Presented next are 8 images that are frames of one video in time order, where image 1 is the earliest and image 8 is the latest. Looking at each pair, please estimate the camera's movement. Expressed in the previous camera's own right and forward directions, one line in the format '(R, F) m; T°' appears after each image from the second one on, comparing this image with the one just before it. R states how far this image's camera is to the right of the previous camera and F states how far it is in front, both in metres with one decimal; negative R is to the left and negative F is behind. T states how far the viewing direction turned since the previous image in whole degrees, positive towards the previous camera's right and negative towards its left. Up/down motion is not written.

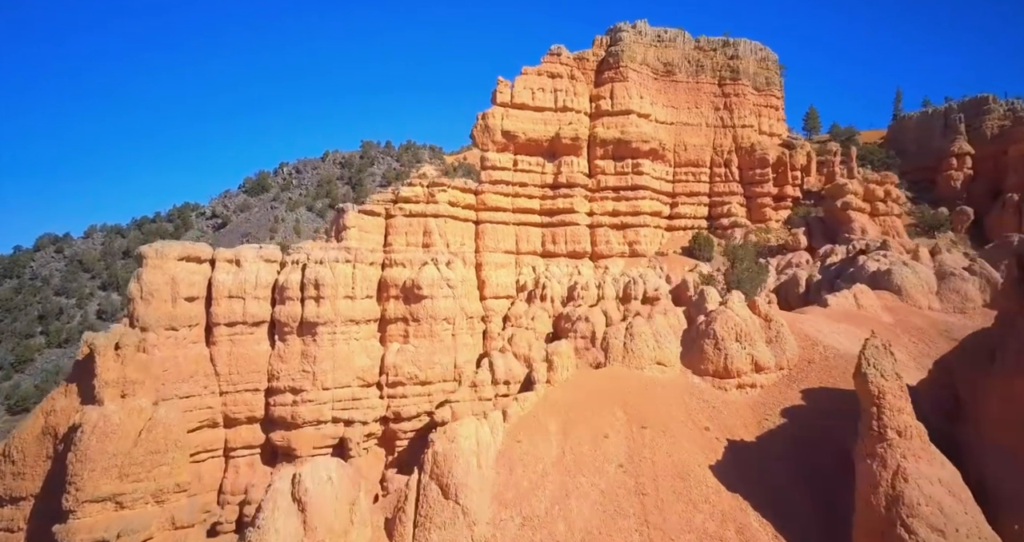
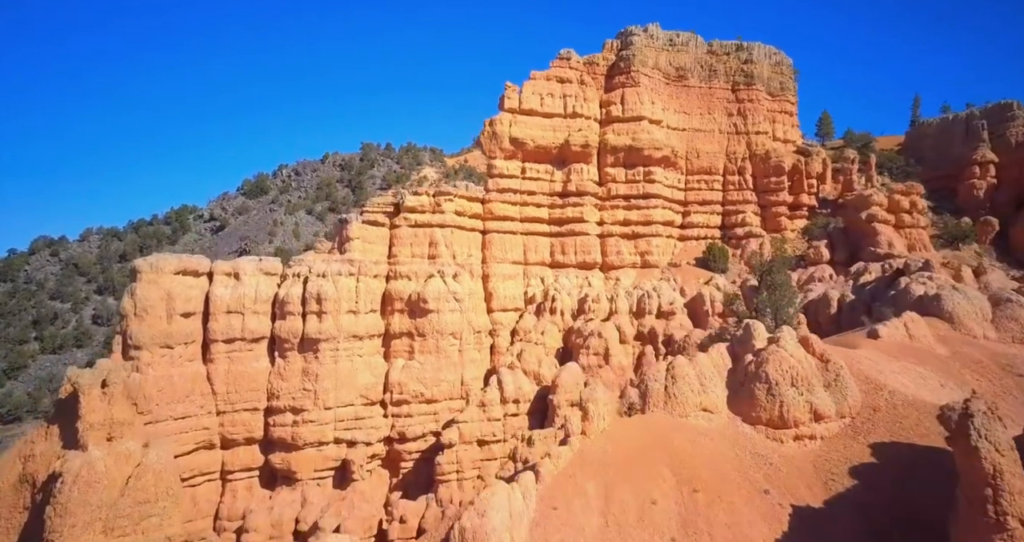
(-0.2, +0.7) m; 0°
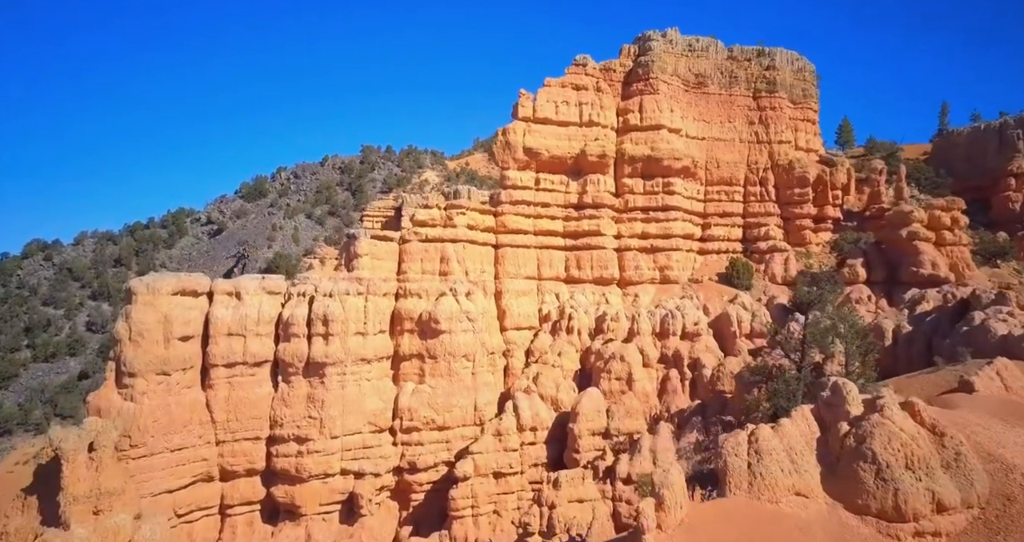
(-0.4, +0.9) m; 0°
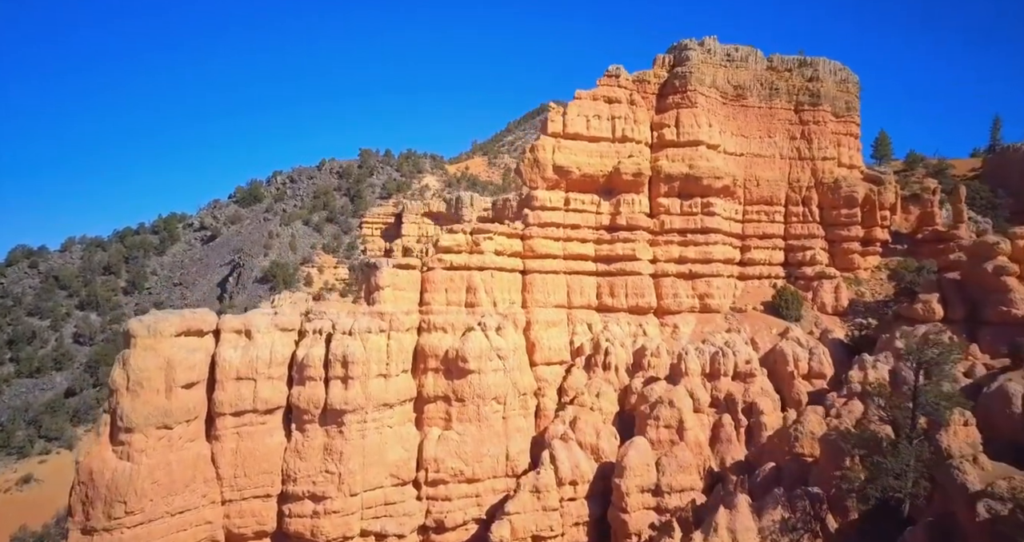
(-0.9, +1.5) m; +1°
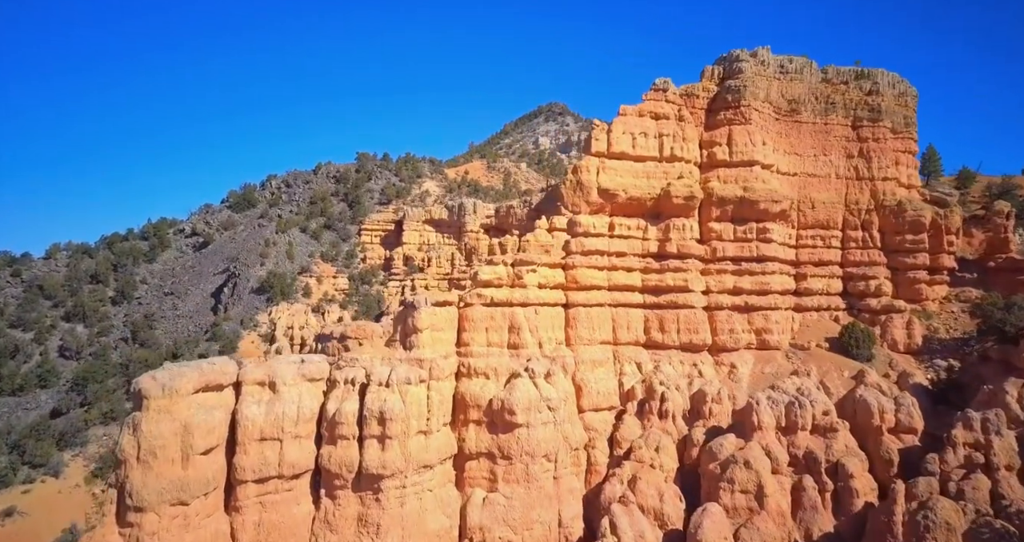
(-1.1, +1.6) m; +1°
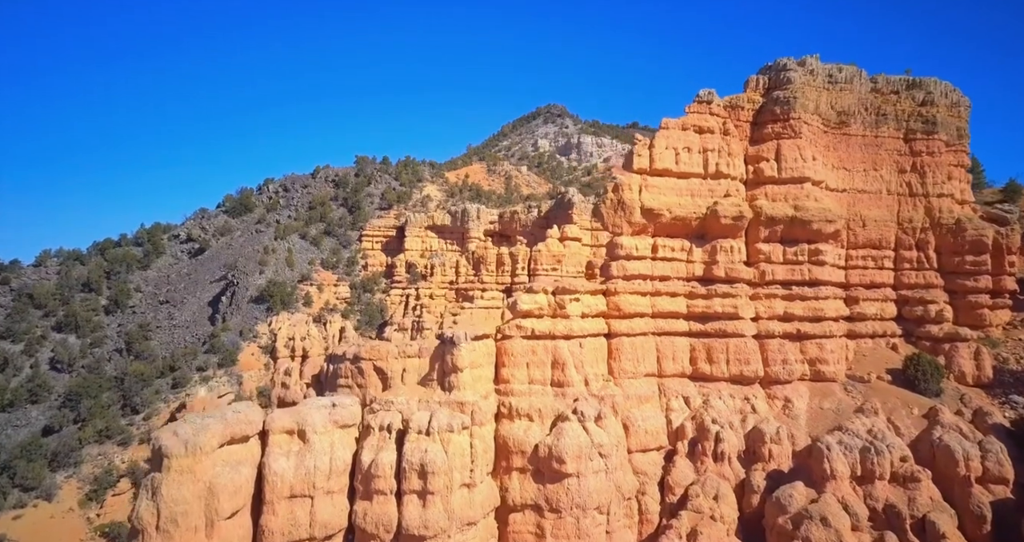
(-0.9, +1.2) m; +1°
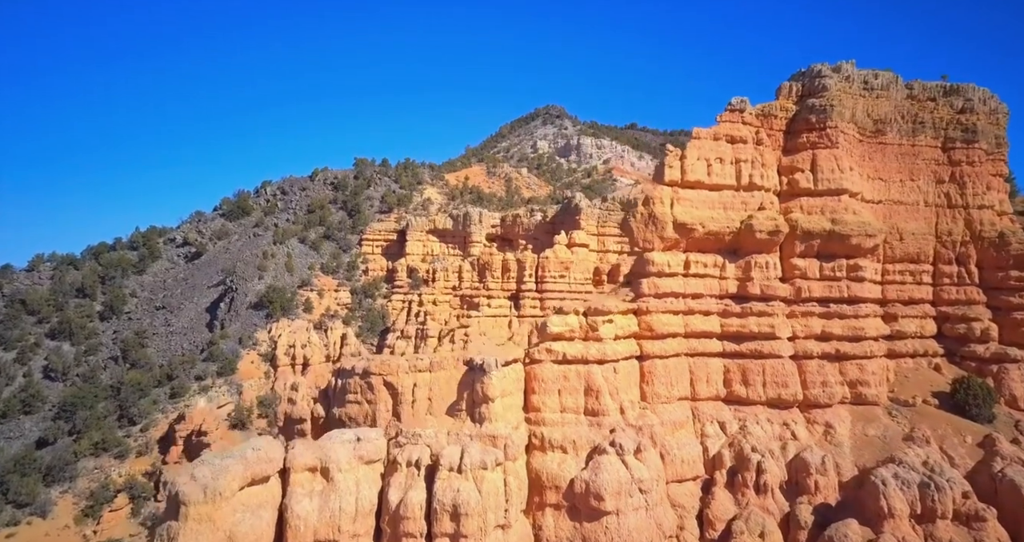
(-0.6, +0.8) m; 0°
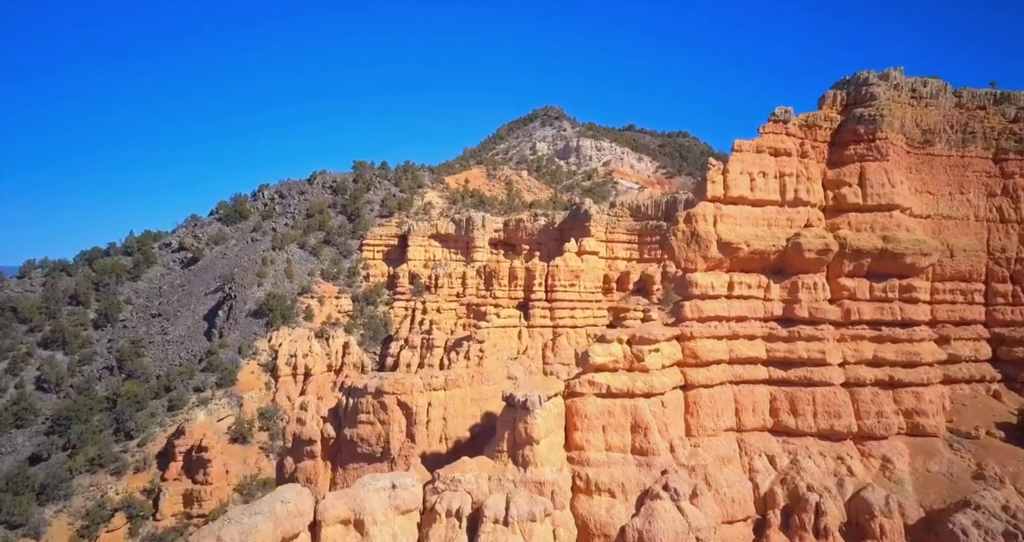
(-0.7, +1.0) m; +1°
